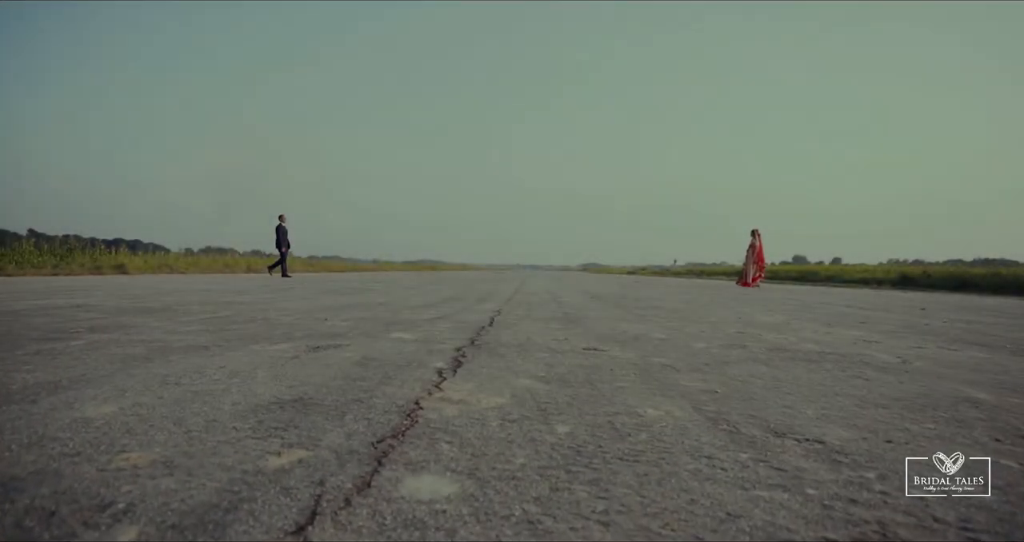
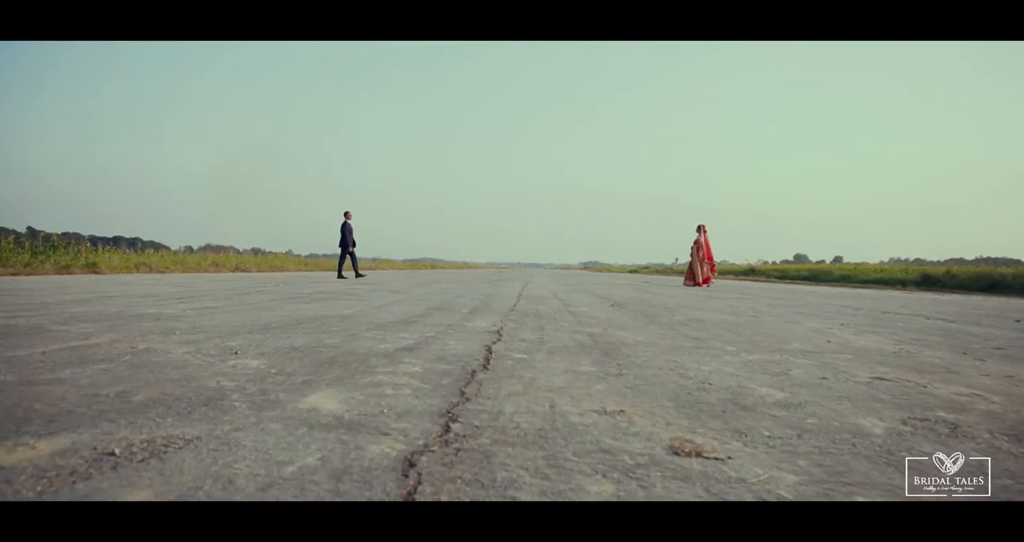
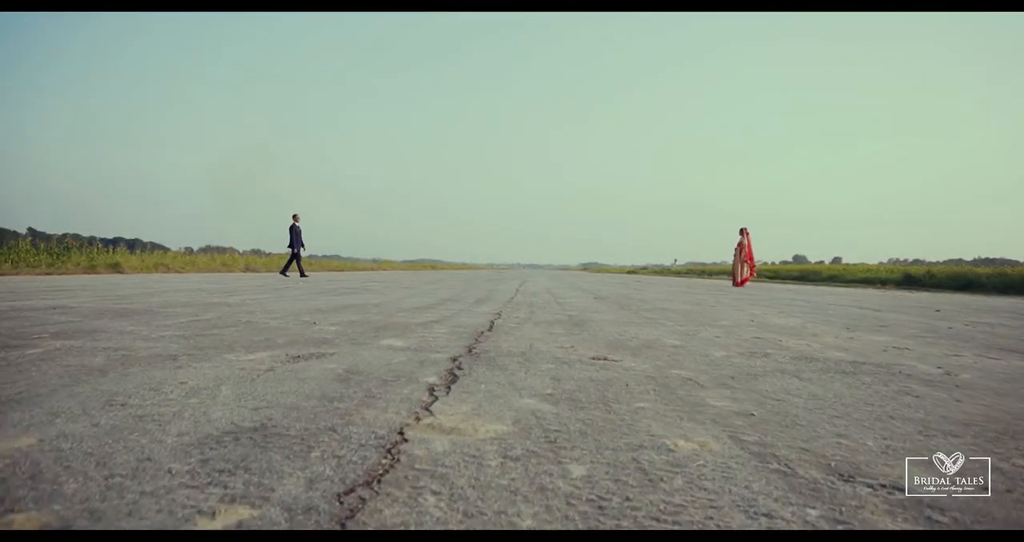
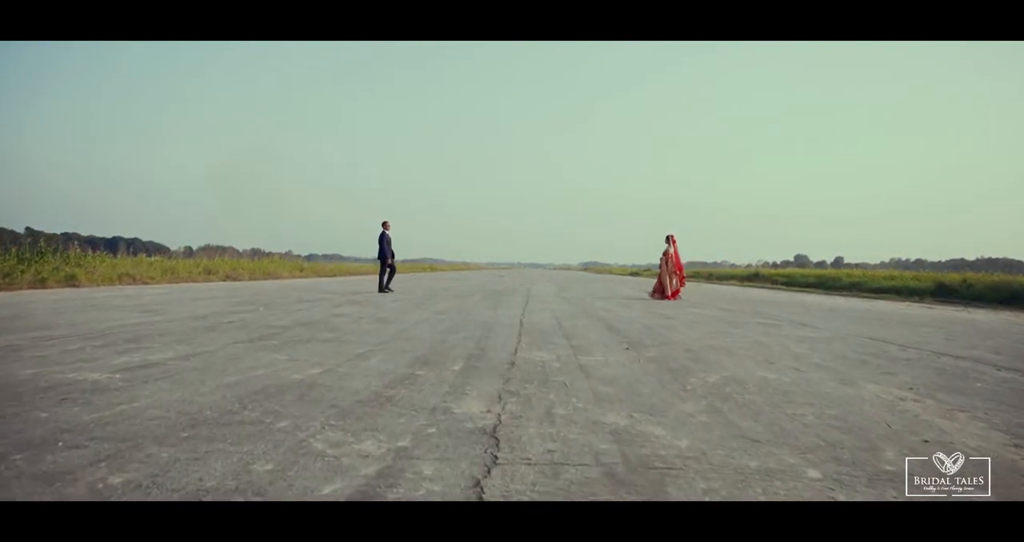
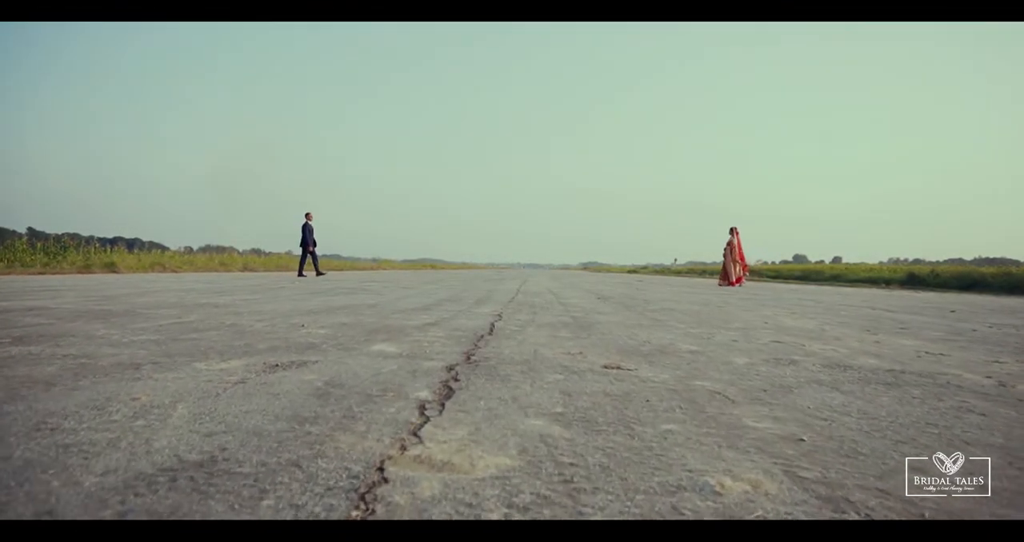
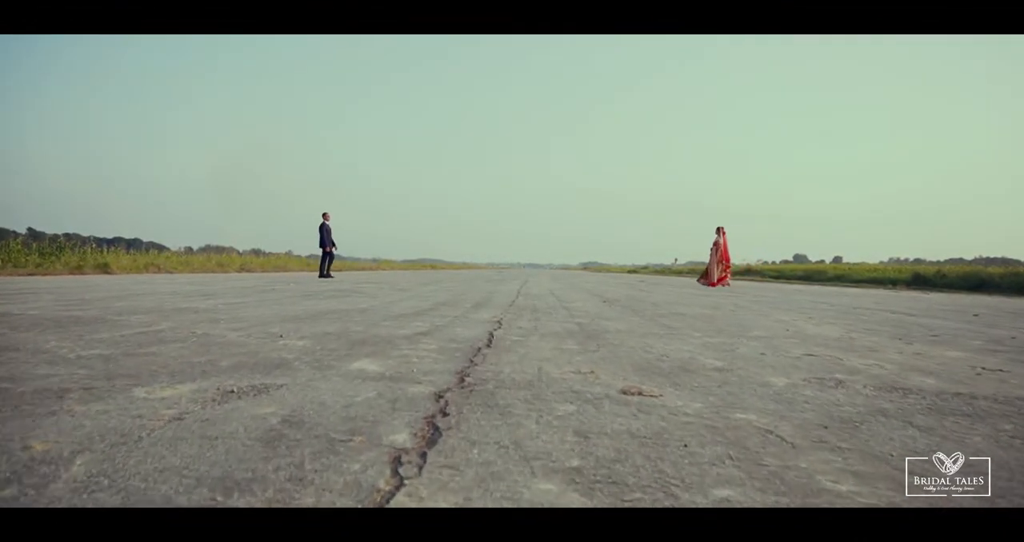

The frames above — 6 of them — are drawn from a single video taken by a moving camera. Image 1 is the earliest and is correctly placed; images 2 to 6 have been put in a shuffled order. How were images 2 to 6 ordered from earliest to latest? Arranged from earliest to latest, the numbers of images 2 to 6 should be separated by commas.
3, 5, 6, 2, 4
